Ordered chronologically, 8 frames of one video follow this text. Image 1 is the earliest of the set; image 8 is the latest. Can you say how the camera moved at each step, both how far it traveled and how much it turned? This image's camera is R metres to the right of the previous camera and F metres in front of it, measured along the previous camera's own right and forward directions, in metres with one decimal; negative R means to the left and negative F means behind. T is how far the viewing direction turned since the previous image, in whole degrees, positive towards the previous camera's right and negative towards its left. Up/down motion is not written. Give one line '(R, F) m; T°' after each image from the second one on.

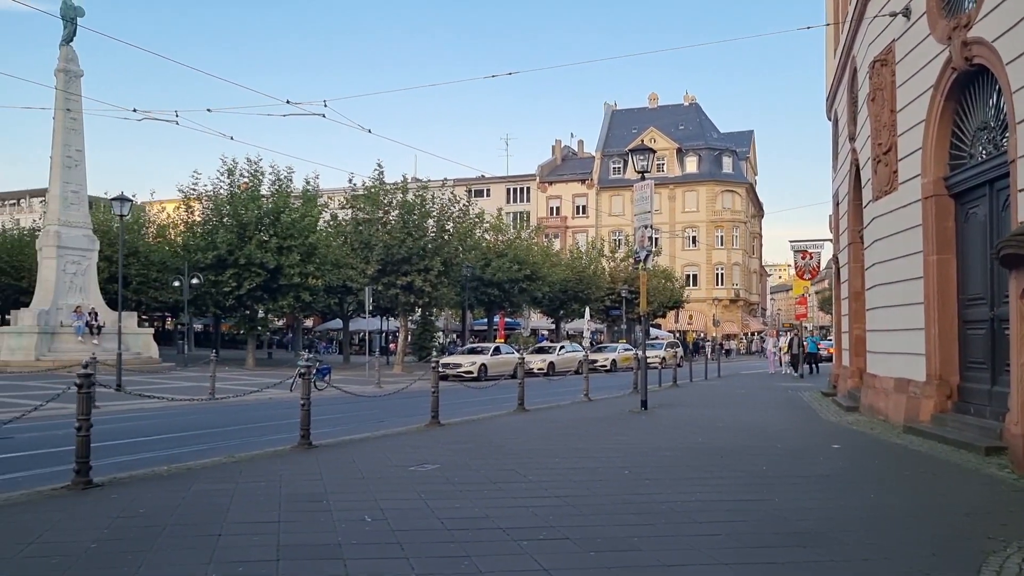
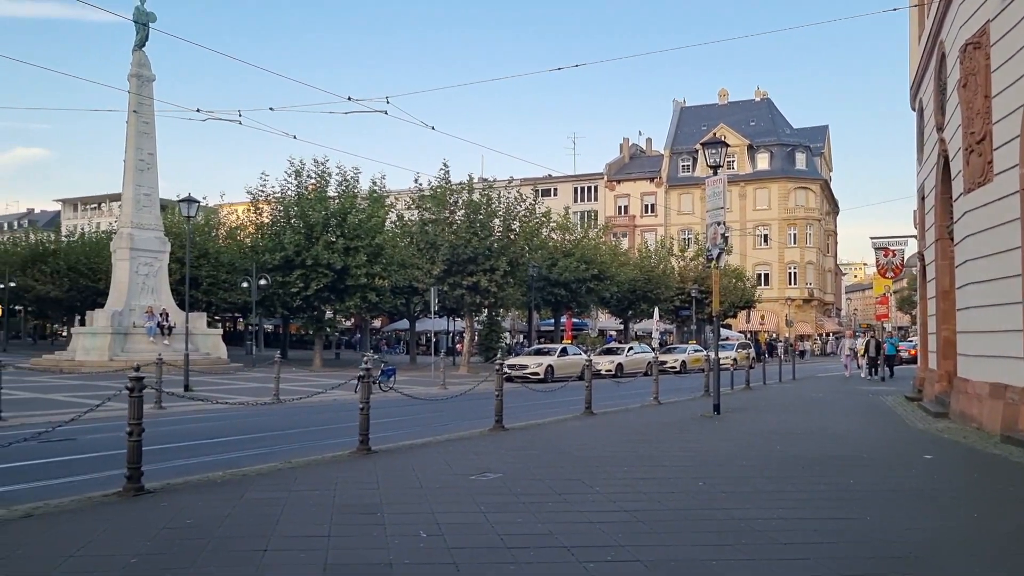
(0.0, +0.6) m; -4°
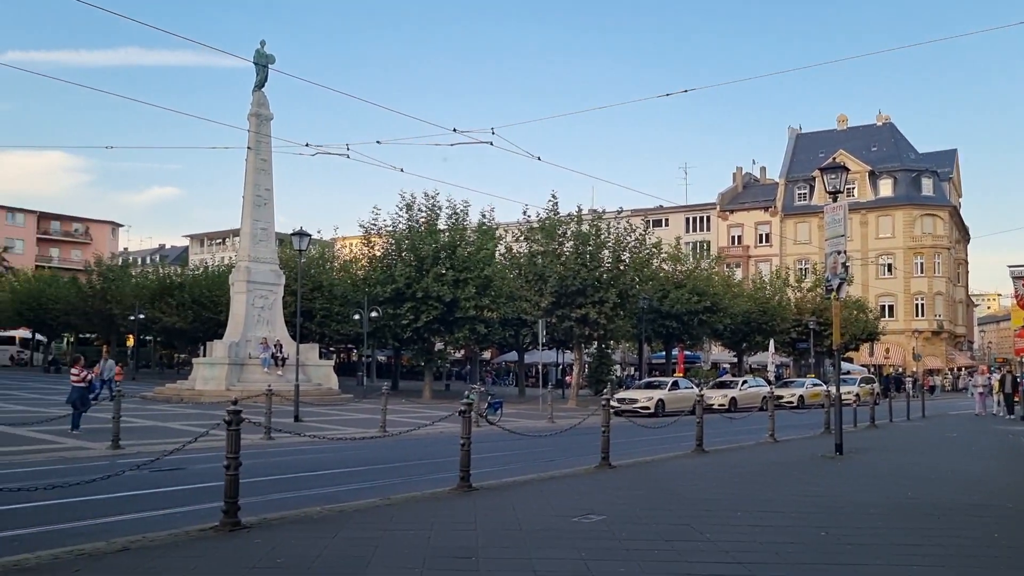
(+0.1, +0.4) m; -7°
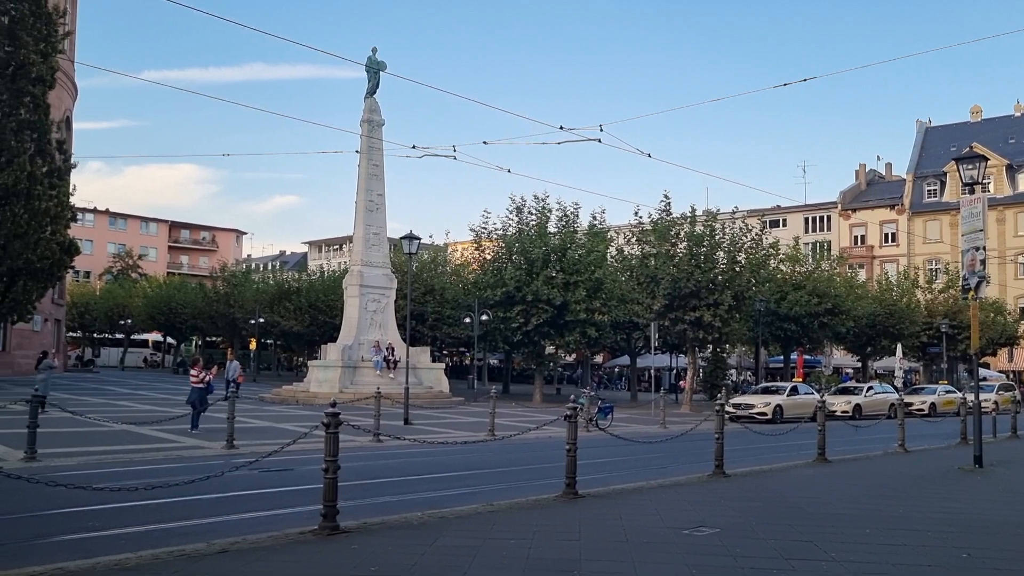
(+0.1, +0.4) m; -7°
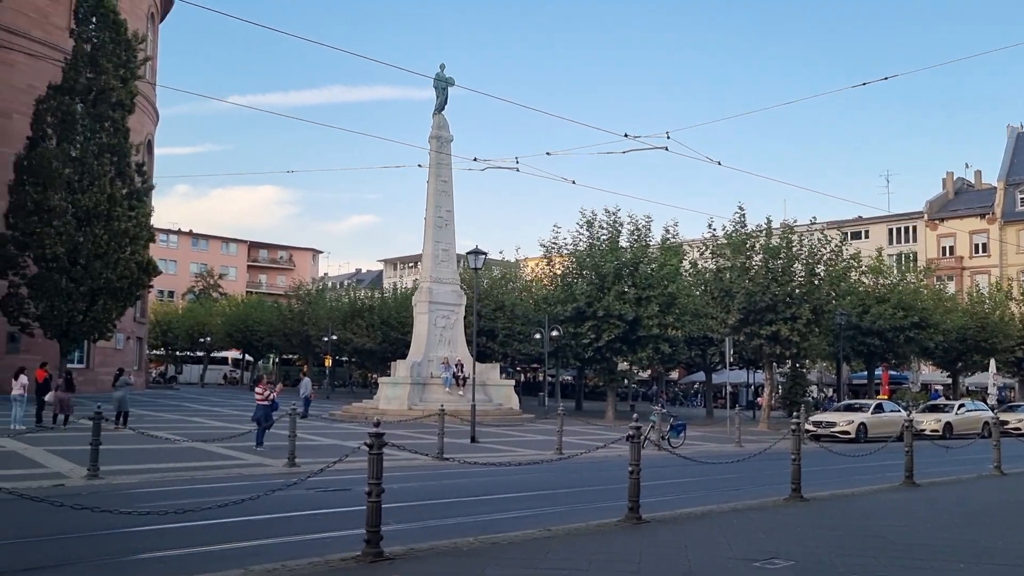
(+0.2, +0.5) m; -5°
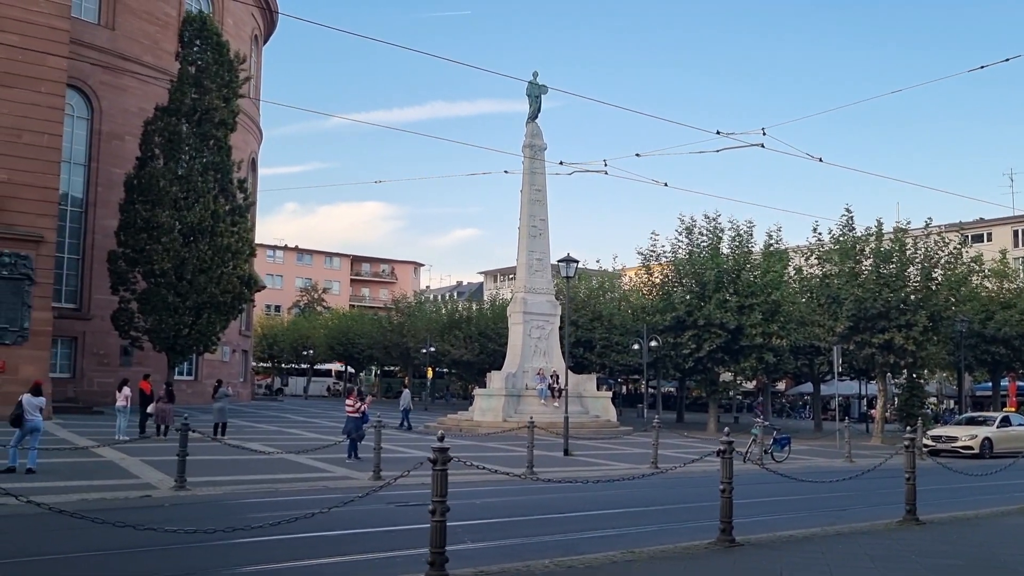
(+0.3, +0.6) m; -6°
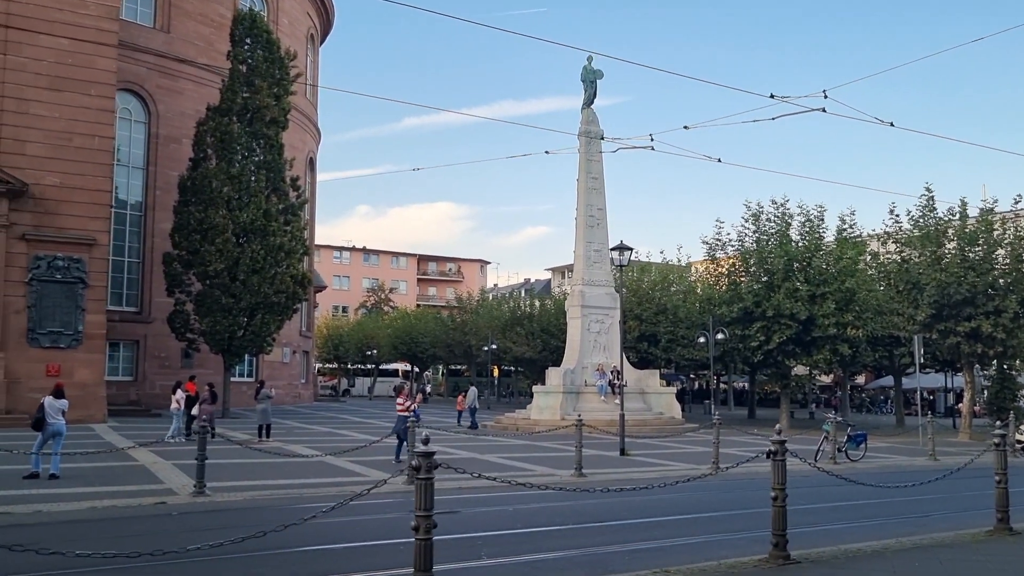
(+0.6, +1.3) m; -4°
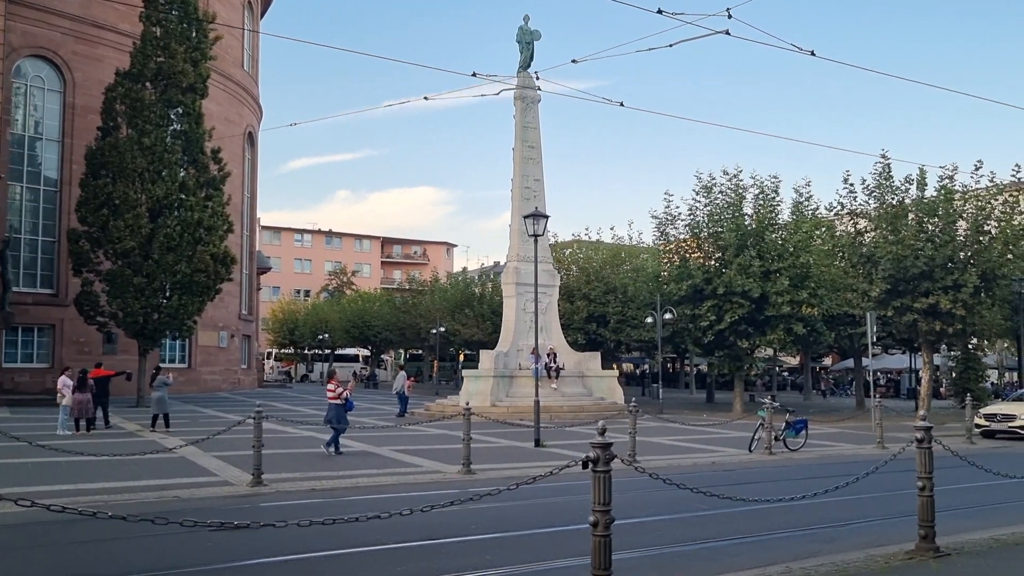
(+1.8, +2.4) m; +1°
